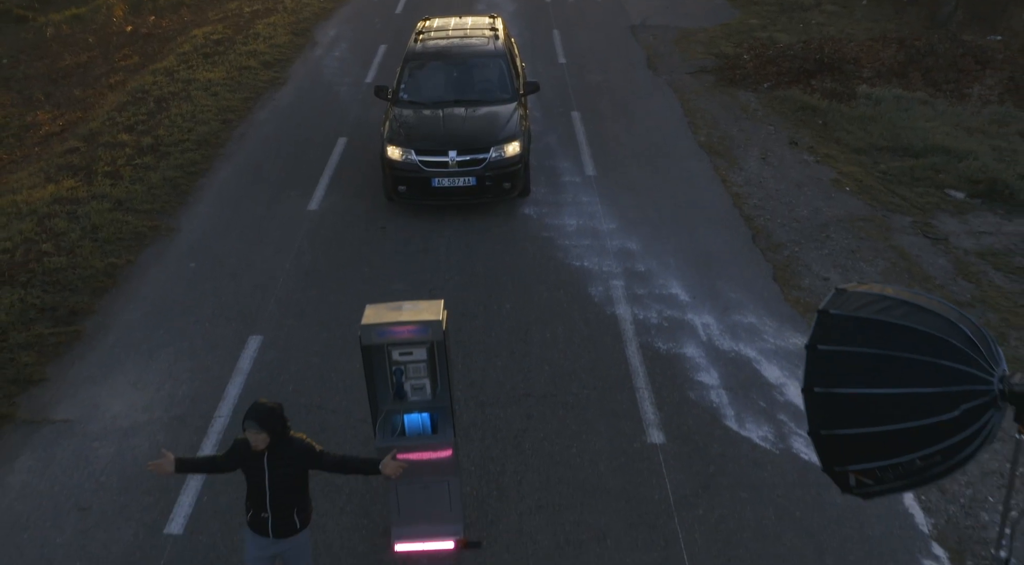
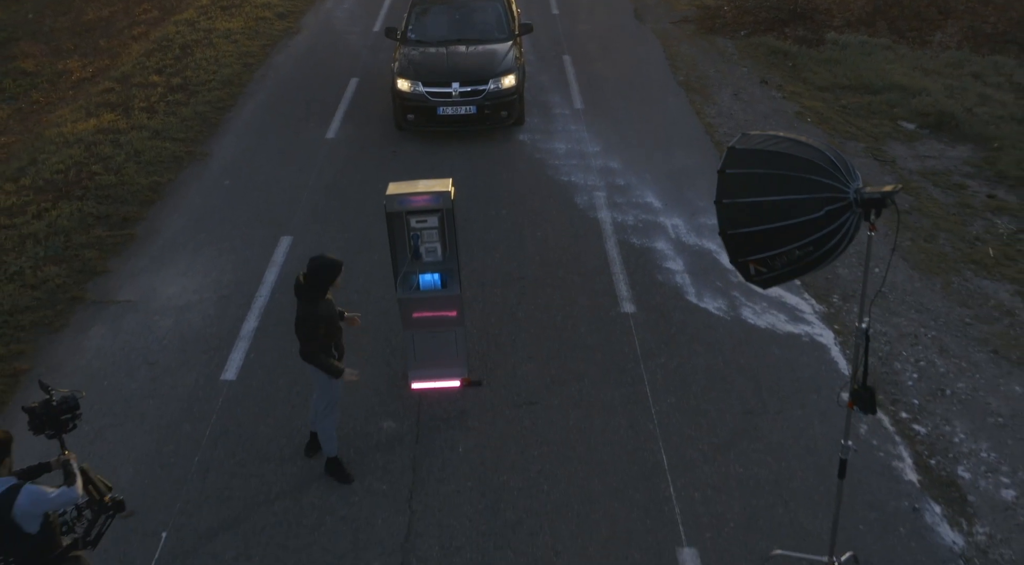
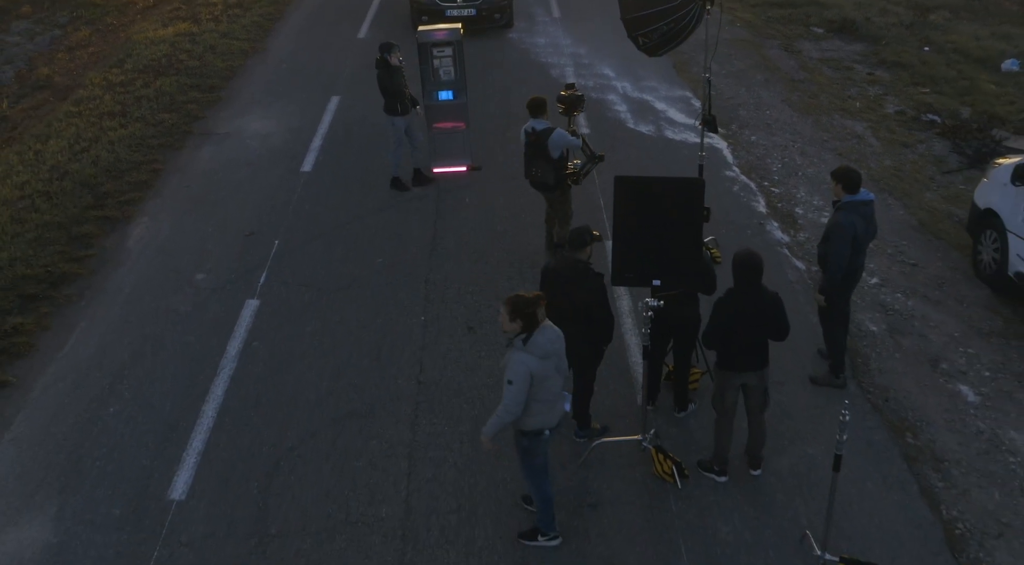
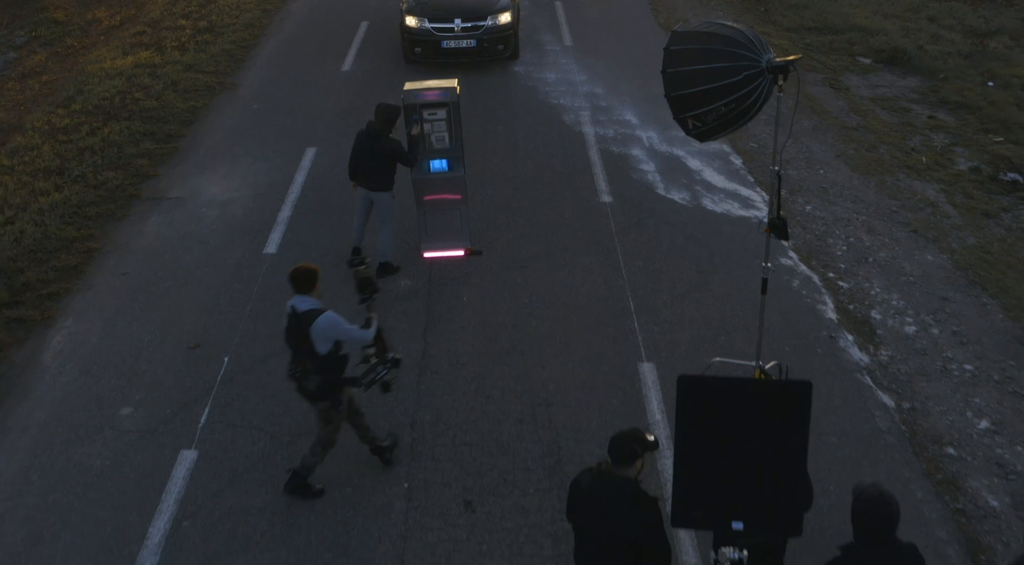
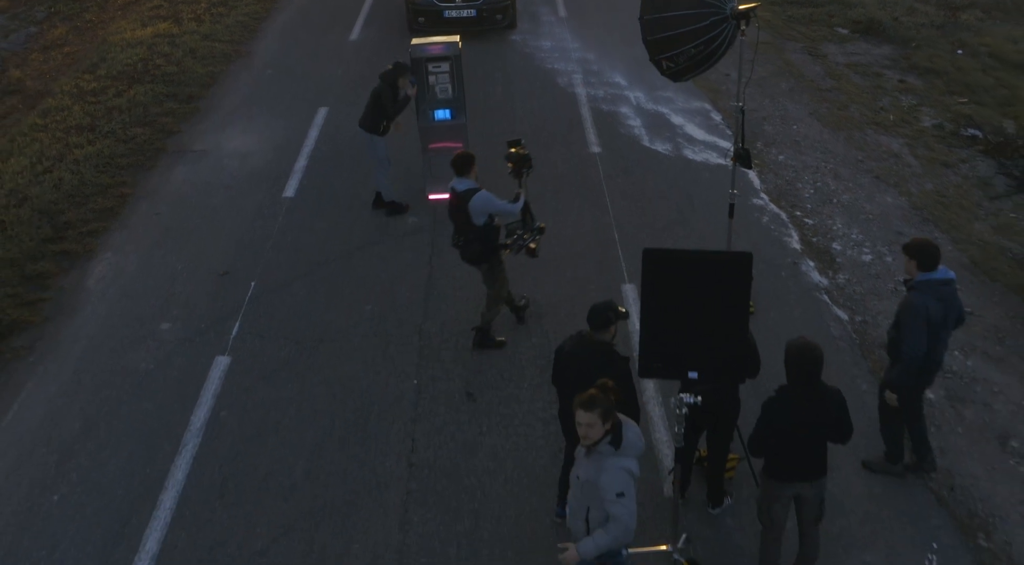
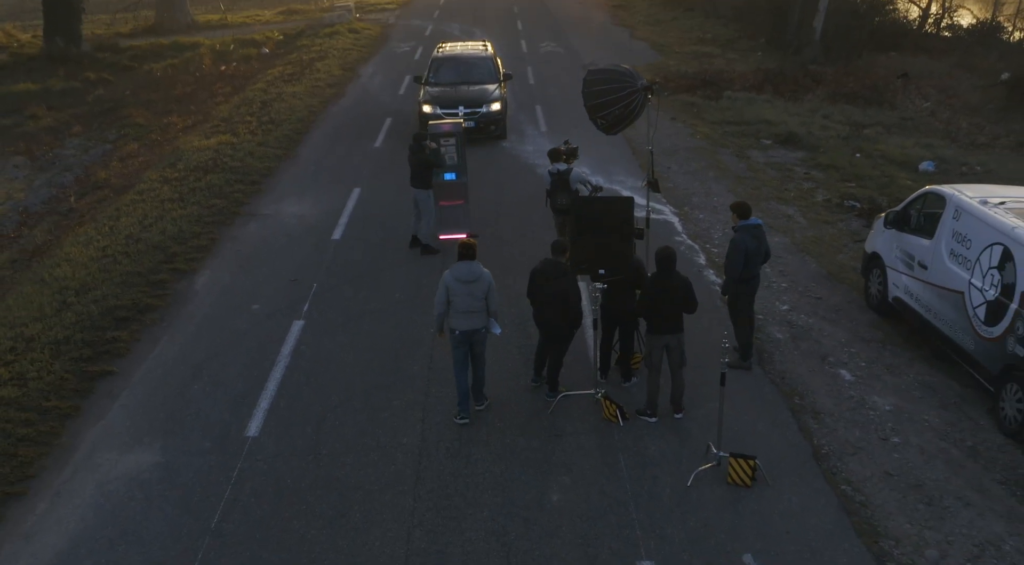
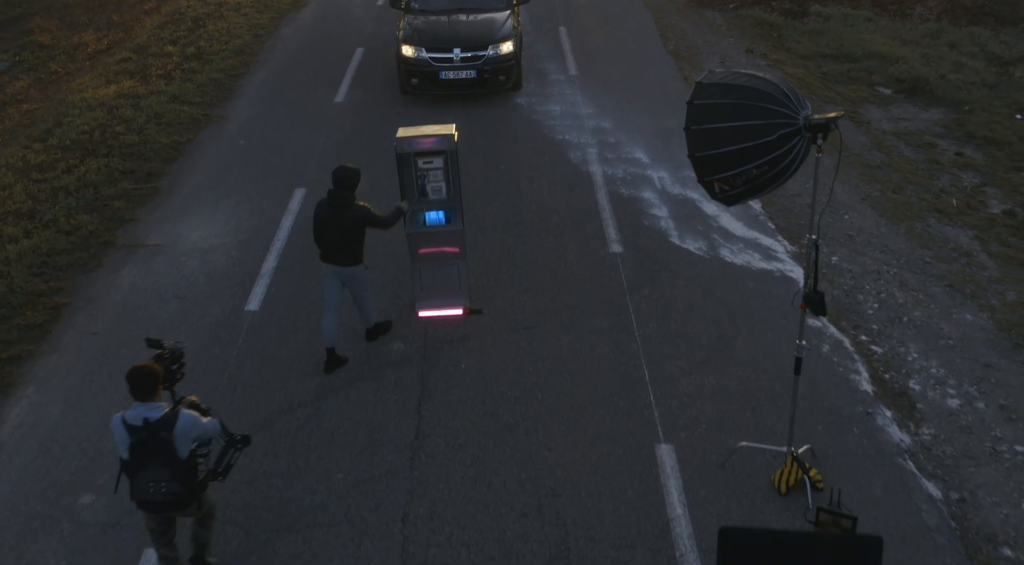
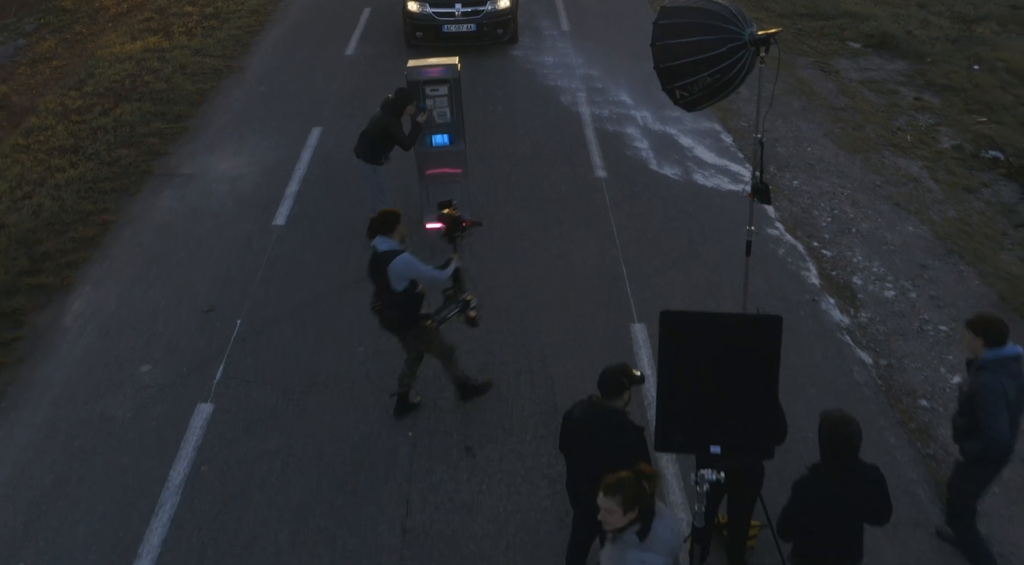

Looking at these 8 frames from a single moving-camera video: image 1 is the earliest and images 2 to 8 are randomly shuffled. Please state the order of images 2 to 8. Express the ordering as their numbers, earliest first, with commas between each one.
2, 7, 4, 8, 5, 3, 6
